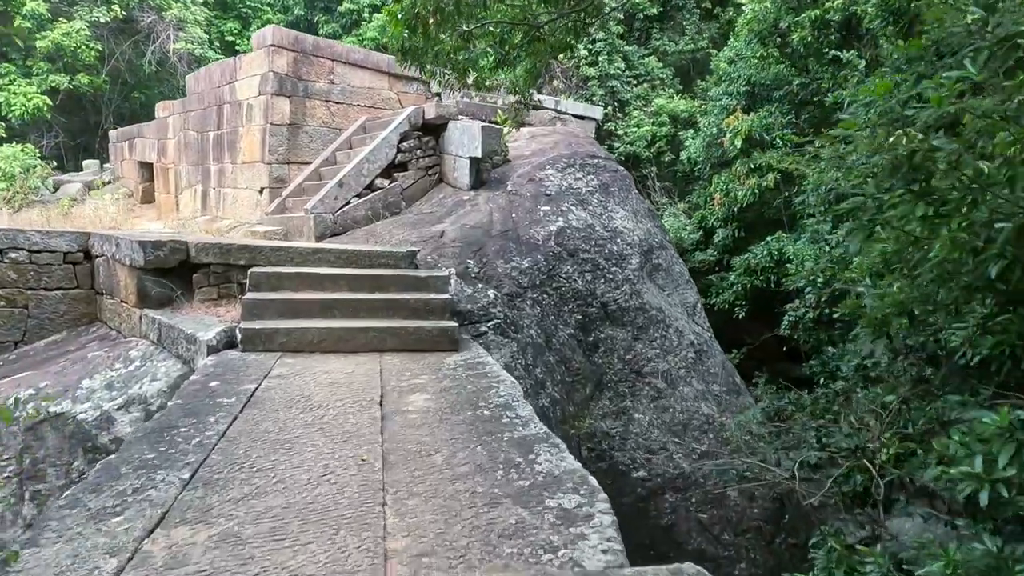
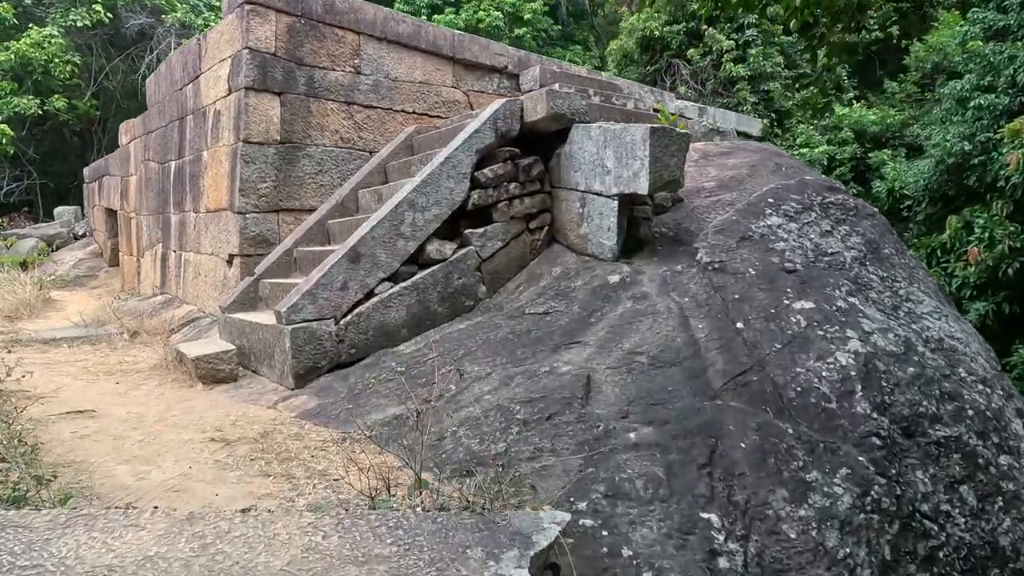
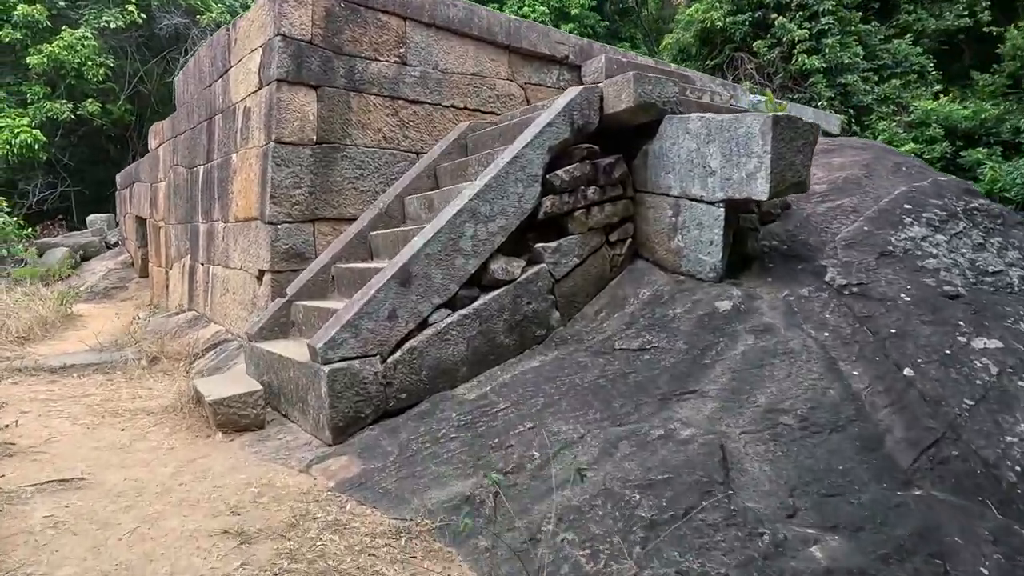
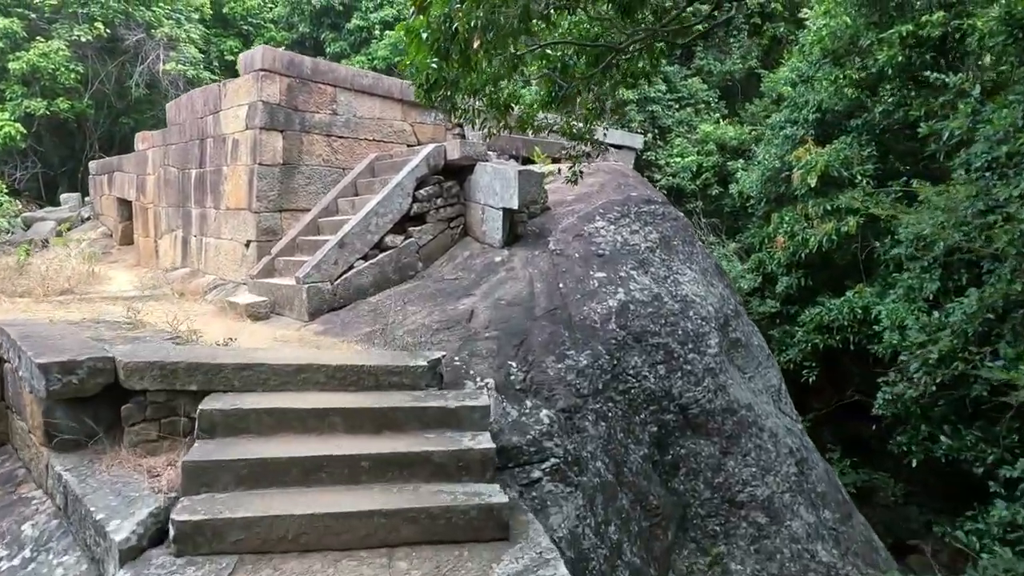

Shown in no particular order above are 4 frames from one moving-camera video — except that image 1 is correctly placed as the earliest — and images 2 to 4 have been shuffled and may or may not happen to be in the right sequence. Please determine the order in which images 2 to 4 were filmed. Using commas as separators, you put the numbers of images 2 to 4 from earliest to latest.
4, 2, 3
